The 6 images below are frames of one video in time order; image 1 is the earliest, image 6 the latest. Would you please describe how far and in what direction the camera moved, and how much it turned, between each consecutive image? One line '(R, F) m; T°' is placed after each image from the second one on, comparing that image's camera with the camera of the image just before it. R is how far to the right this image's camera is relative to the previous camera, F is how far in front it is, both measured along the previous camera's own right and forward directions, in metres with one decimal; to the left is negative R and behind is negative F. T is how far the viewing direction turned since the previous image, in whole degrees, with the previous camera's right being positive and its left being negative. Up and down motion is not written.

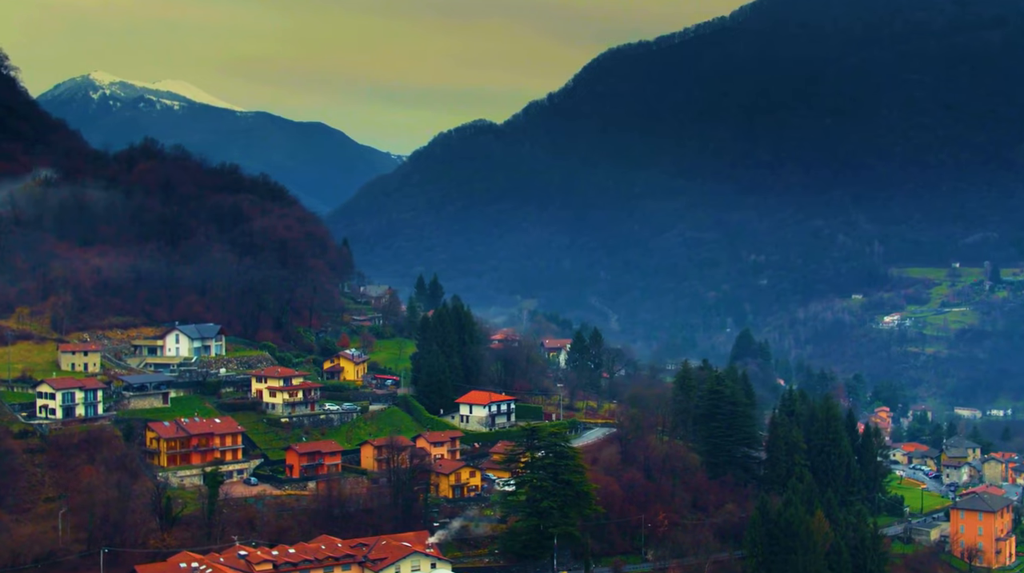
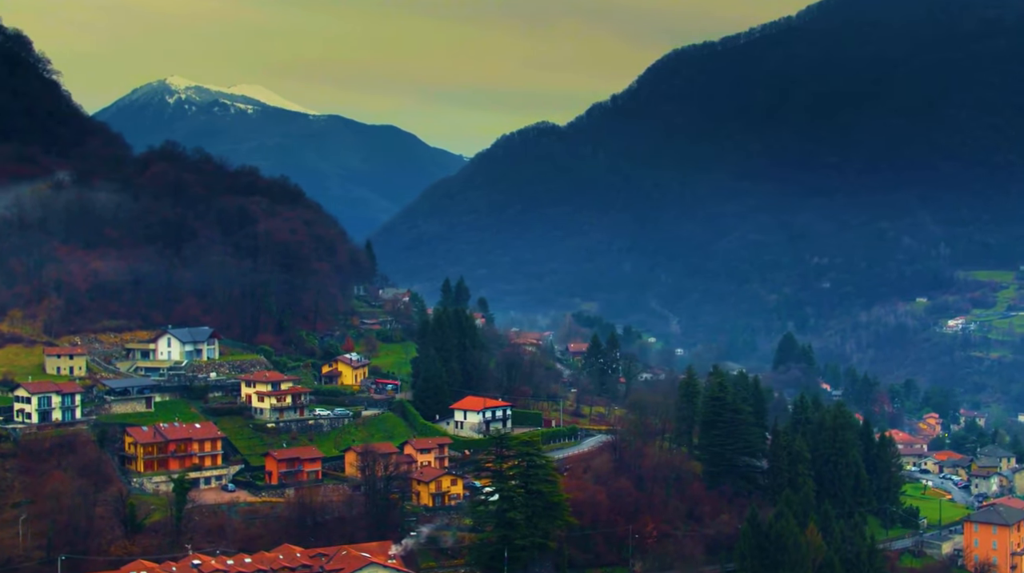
(+2.4, +1.0) m; -3°
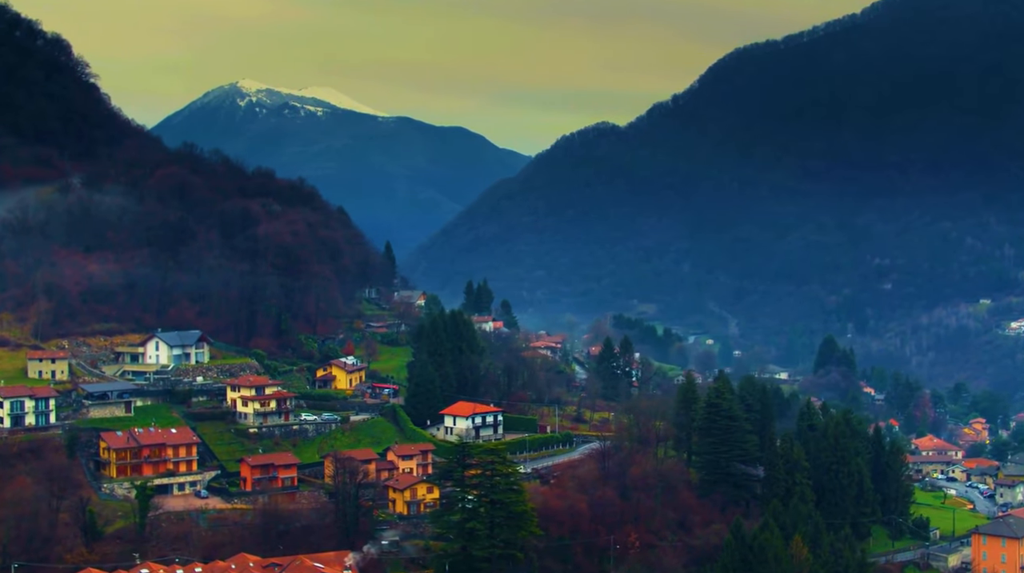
(+2.4, +0.9) m; -3°
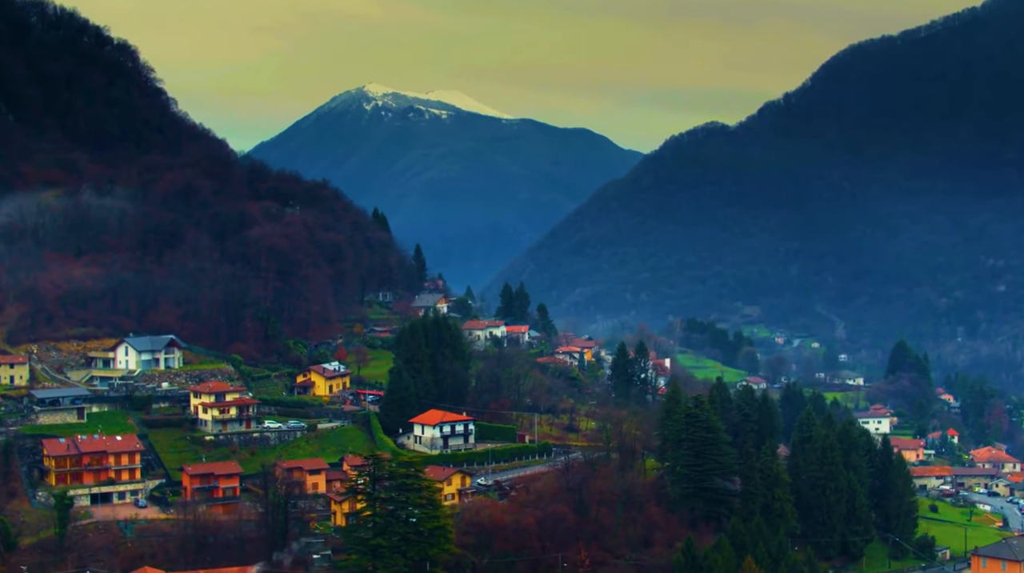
(+4.5, +1.8) m; -5°
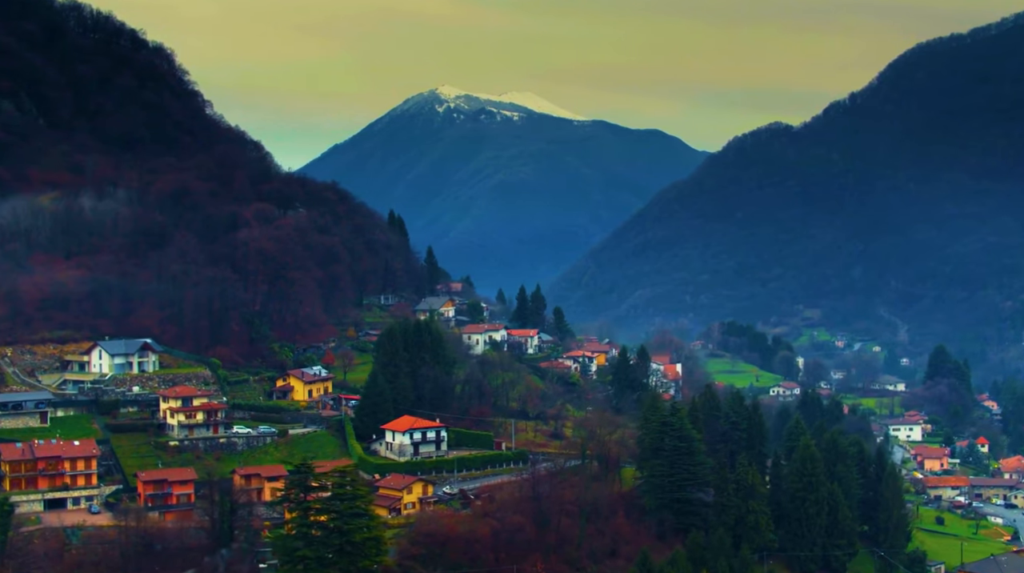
(+2.8, +1.0) m; -3°
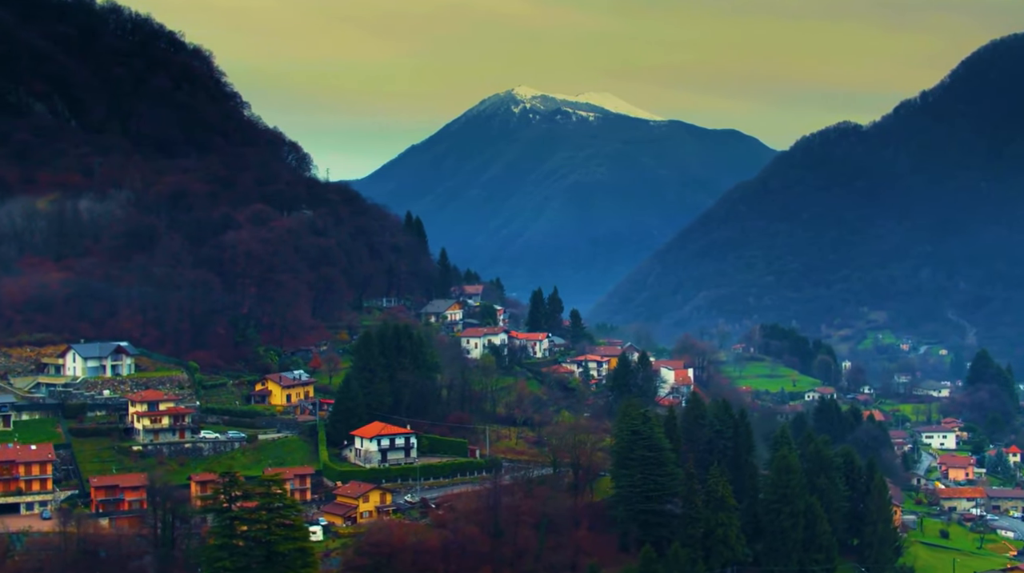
(+2.9, +1.0) m; -3°
